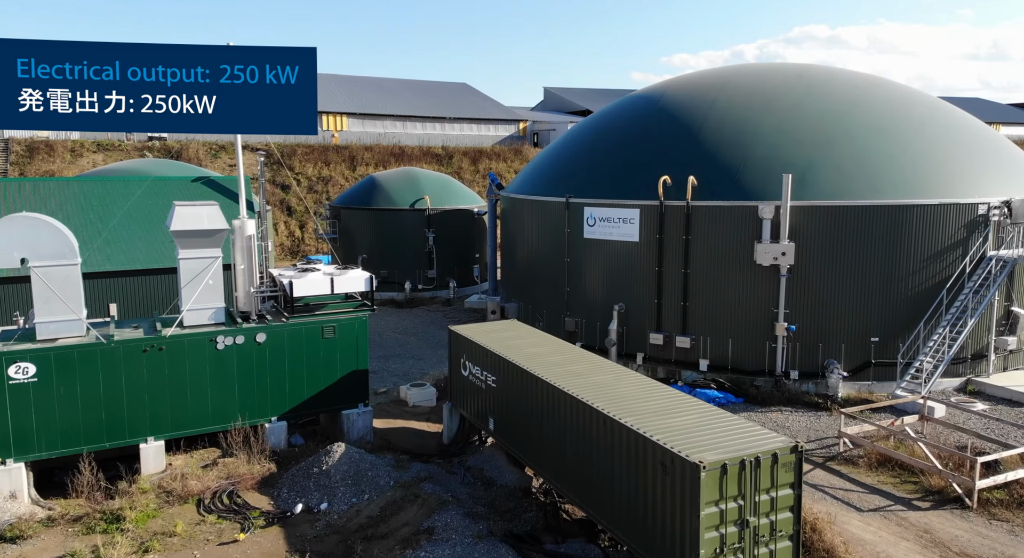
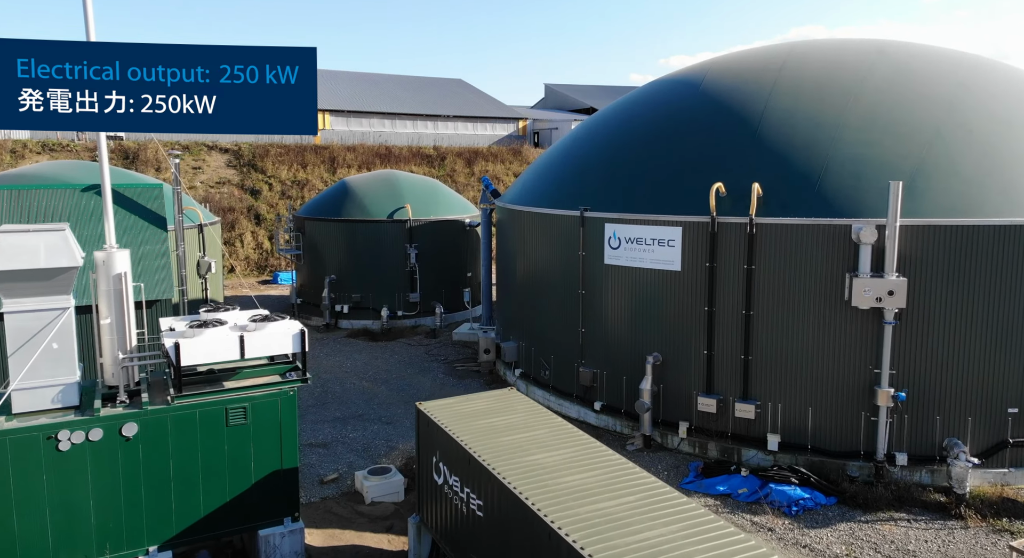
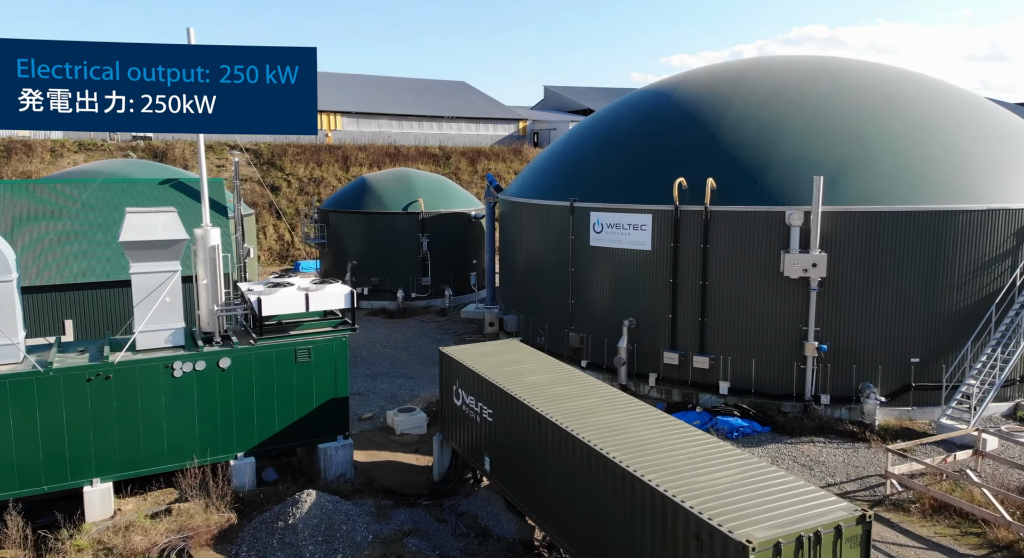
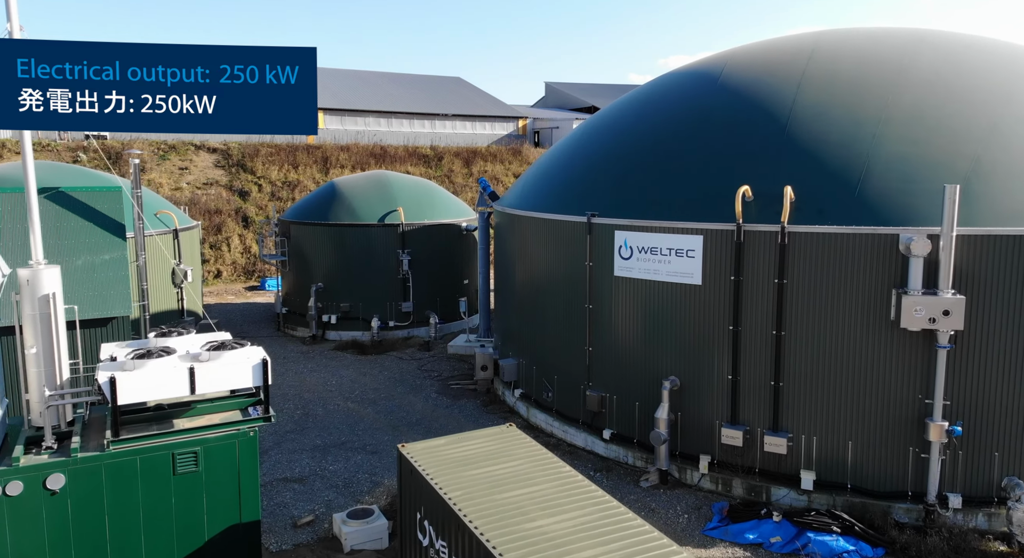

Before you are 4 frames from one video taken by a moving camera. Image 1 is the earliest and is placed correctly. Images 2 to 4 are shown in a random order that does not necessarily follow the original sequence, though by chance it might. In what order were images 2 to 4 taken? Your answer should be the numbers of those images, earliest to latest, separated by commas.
3, 2, 4
